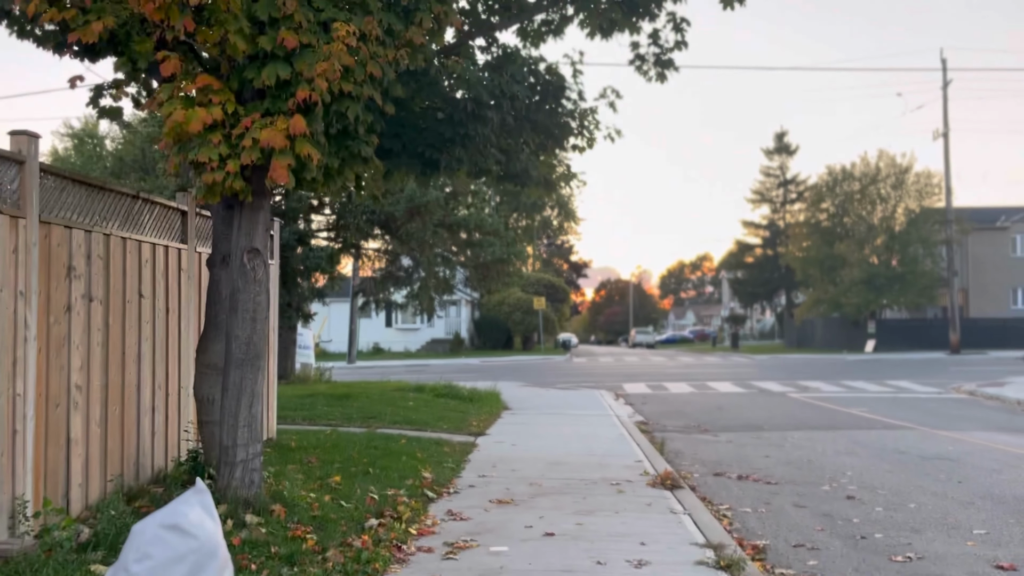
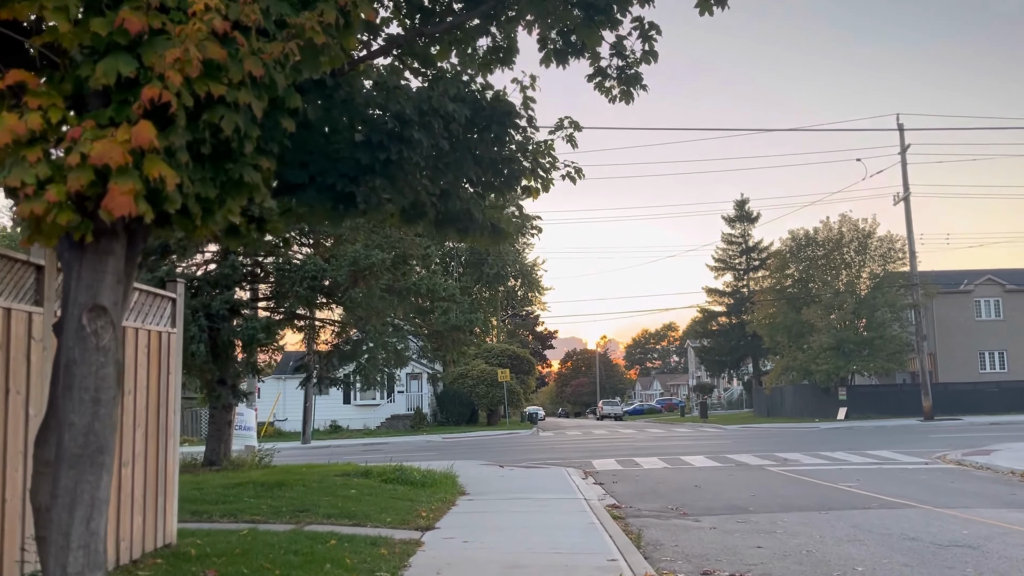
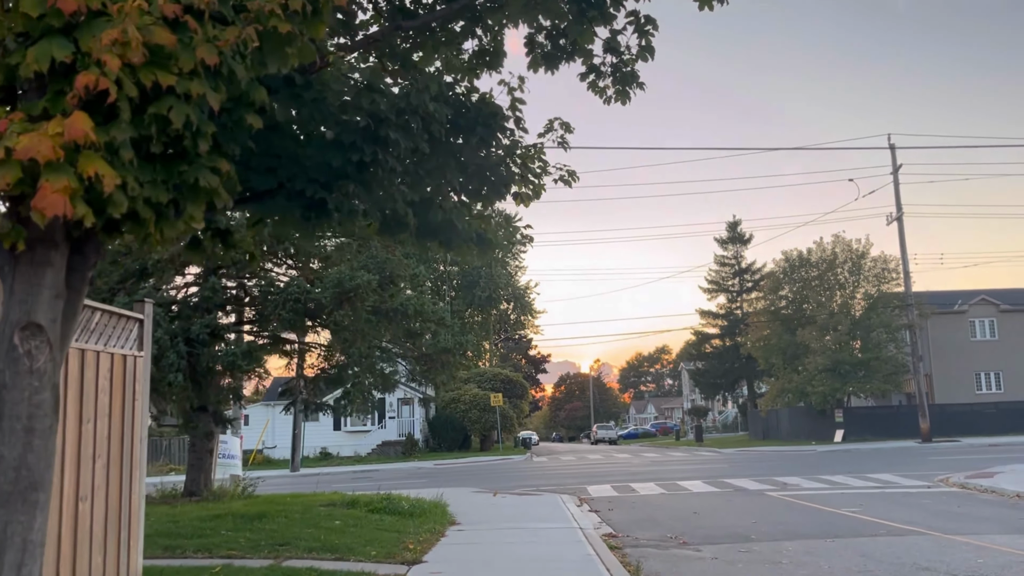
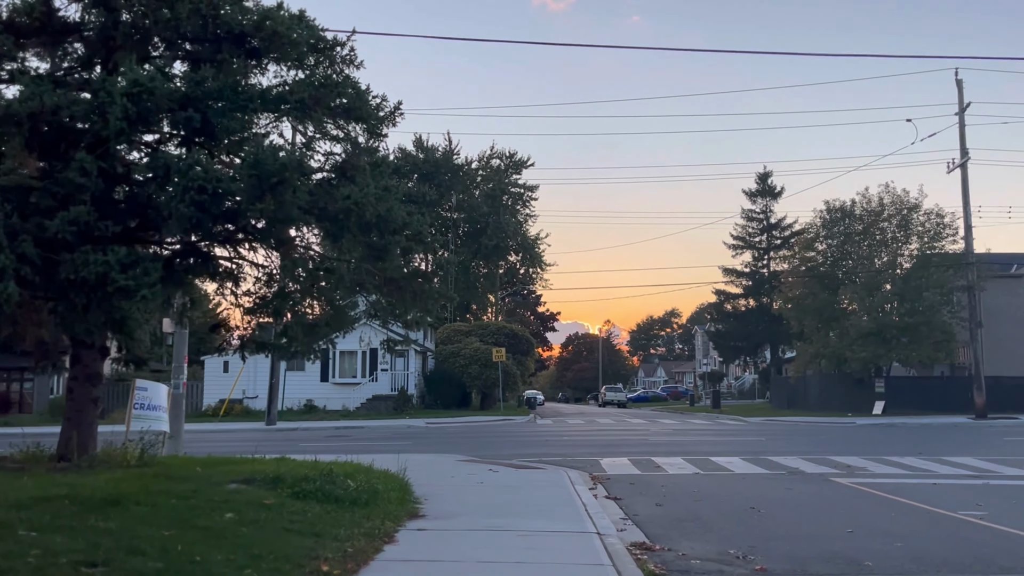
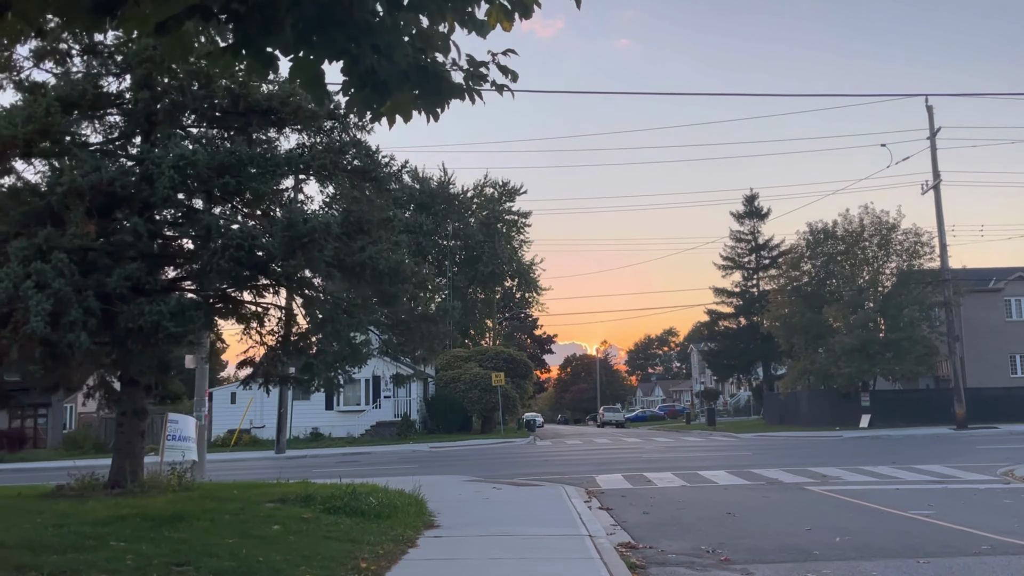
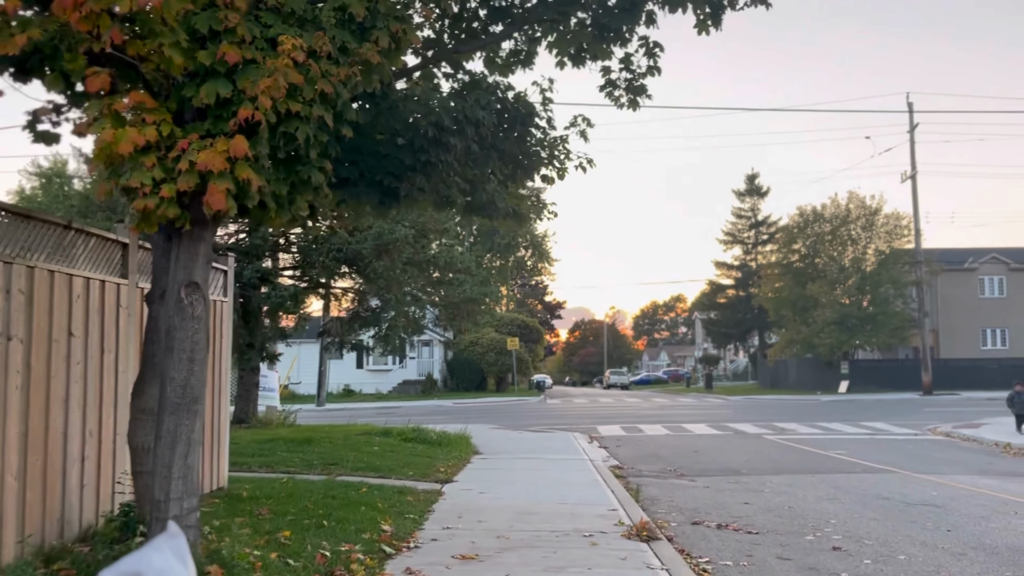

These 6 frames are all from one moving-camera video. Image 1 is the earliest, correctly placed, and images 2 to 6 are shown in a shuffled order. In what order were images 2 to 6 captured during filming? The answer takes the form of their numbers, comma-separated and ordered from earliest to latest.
6, 2, 3, 5, 4
